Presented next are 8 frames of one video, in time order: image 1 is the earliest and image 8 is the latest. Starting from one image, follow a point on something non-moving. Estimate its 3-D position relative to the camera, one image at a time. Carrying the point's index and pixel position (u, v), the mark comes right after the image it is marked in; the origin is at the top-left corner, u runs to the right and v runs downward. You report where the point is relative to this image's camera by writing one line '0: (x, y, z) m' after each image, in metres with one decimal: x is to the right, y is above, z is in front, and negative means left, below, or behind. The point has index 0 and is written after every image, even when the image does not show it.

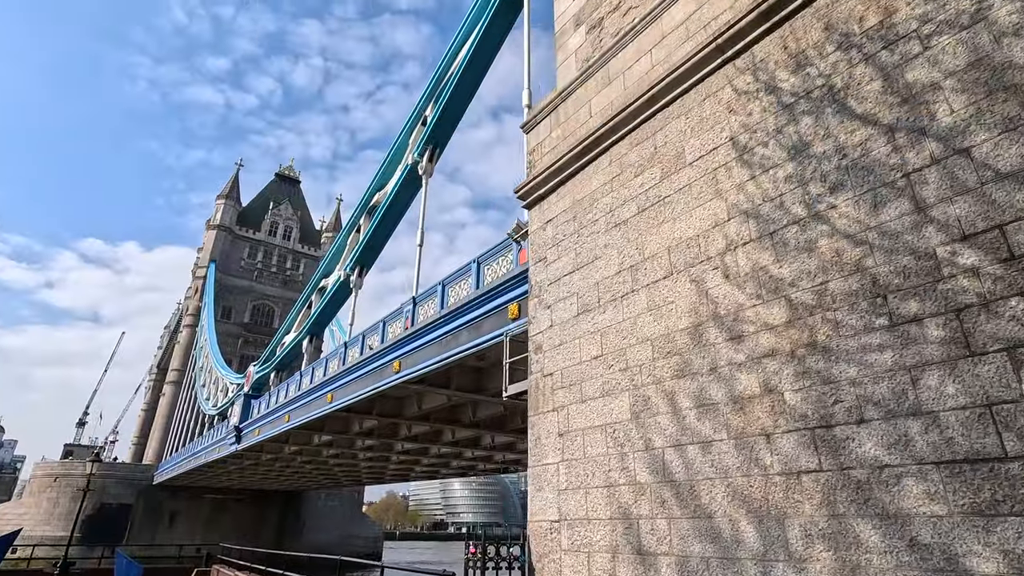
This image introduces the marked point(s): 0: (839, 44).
0: (+1.9, +1.4, +3.1) m
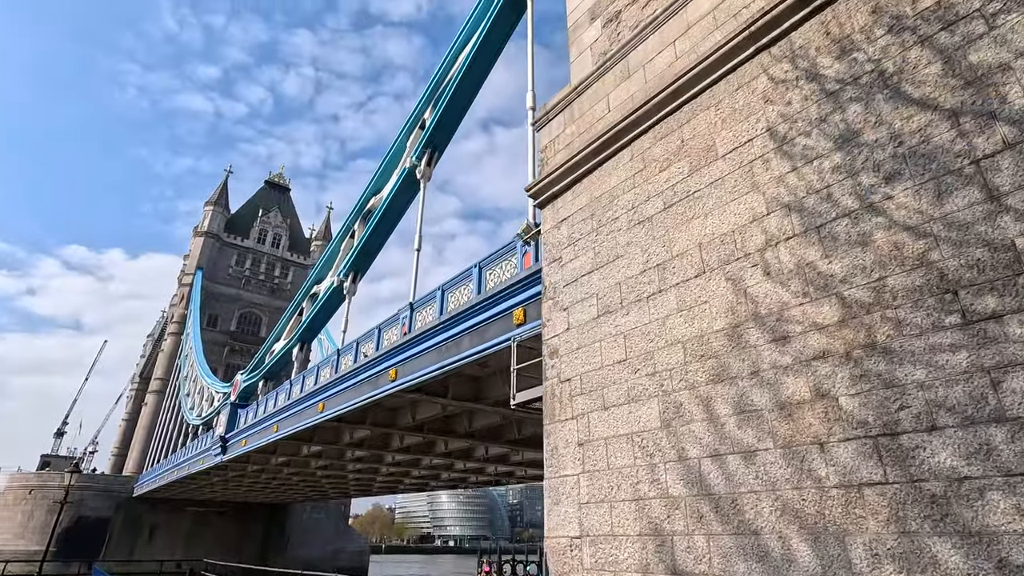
0: (+2.1, +1.4, +2.9) m
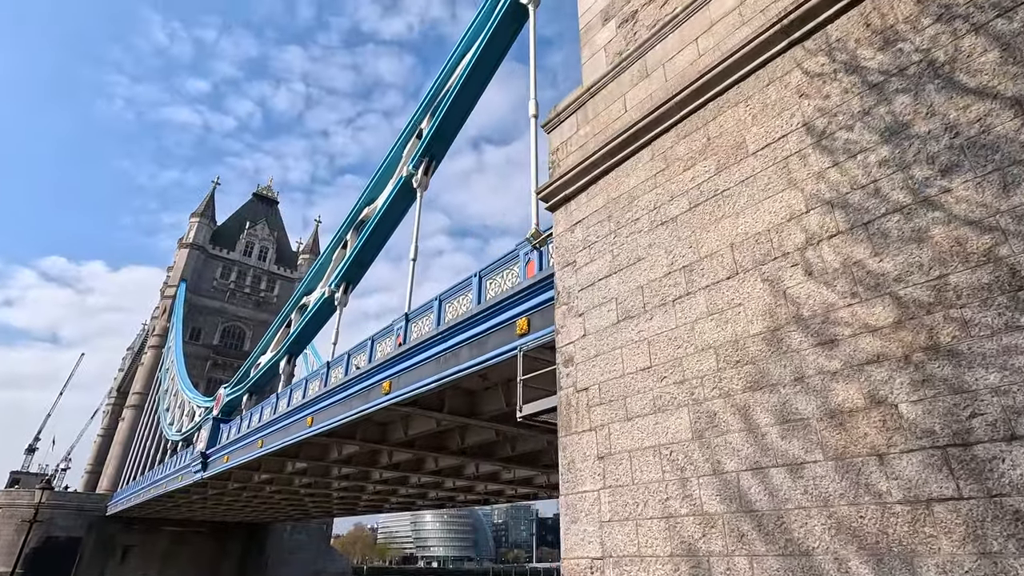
0: (+2.2, +1.4, +2.8) m
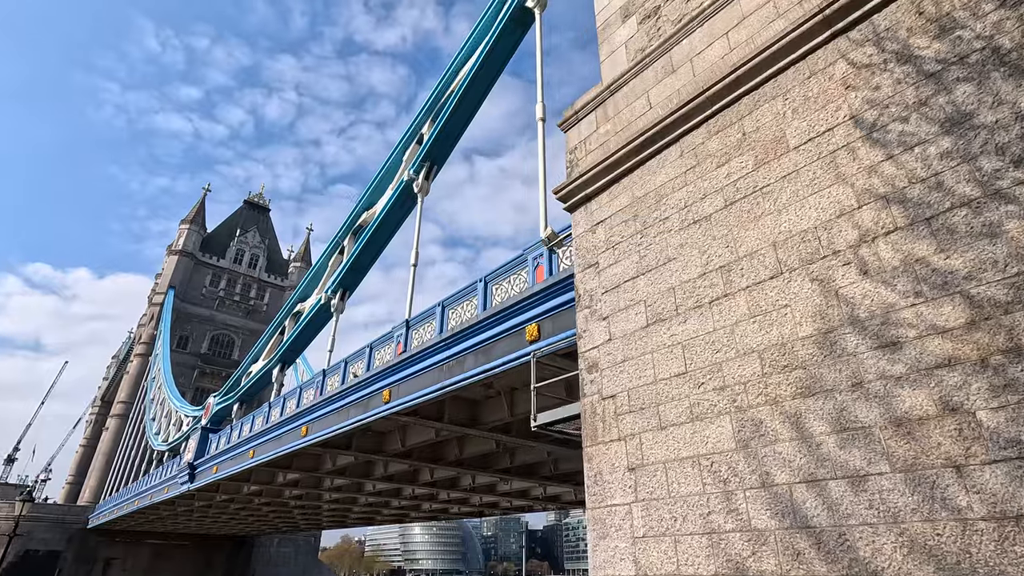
0: (+2.4, +1.4, +2.7) m
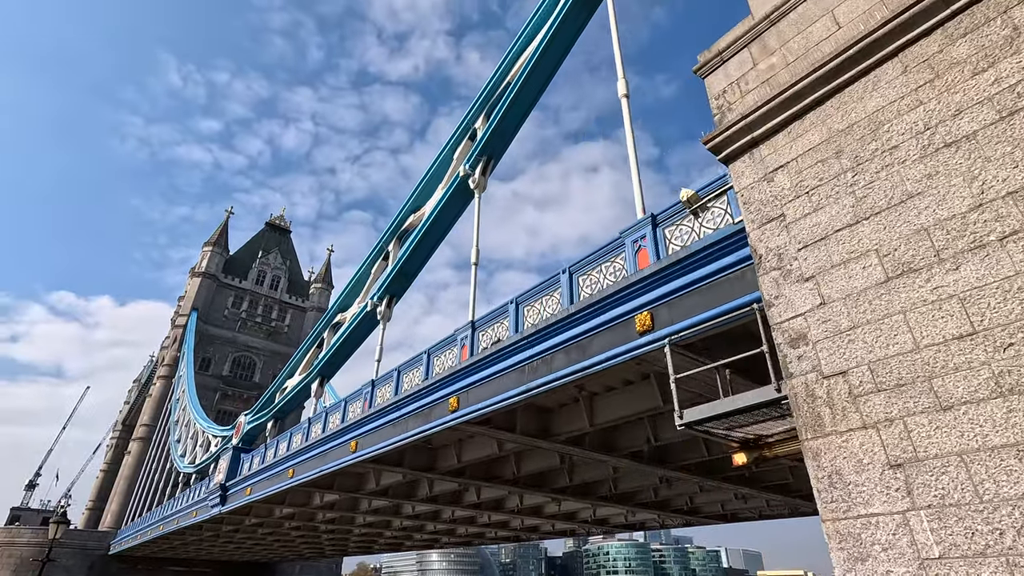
0: (+3.5, +1.8, +1.8) m
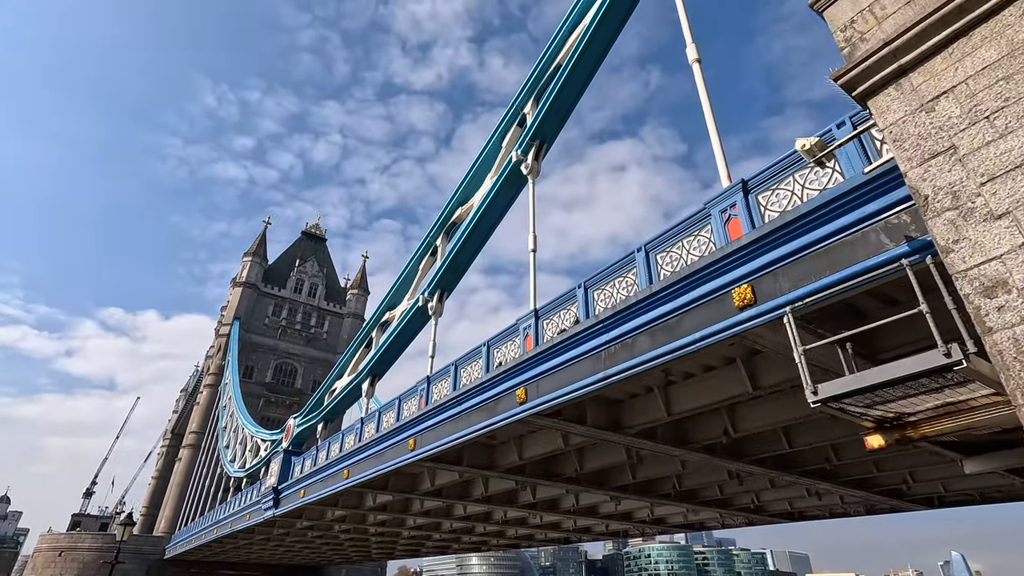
0: (+4.0, +2.2, +1.2) m
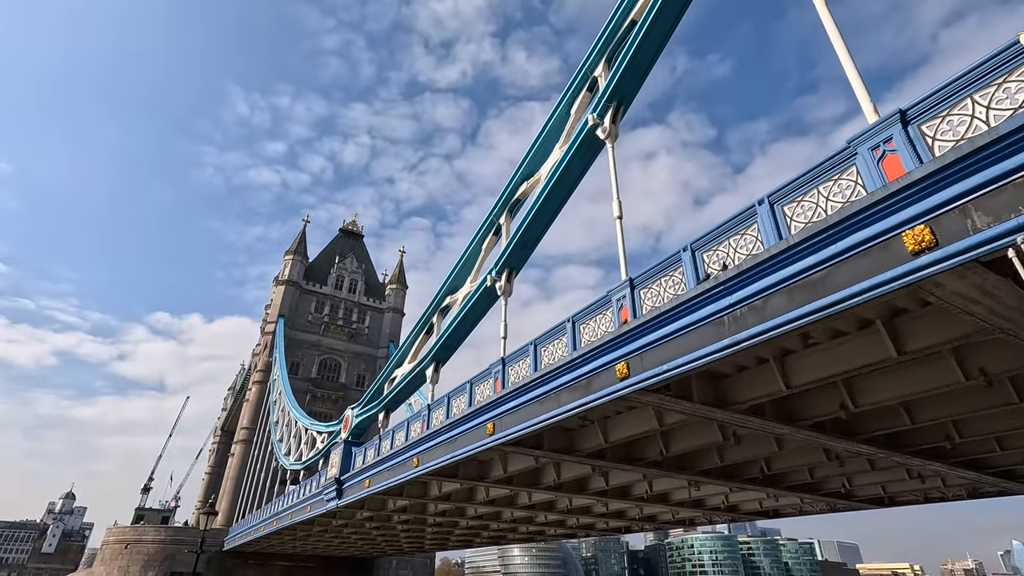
0: (+4.9, +2.7, +0.4) m
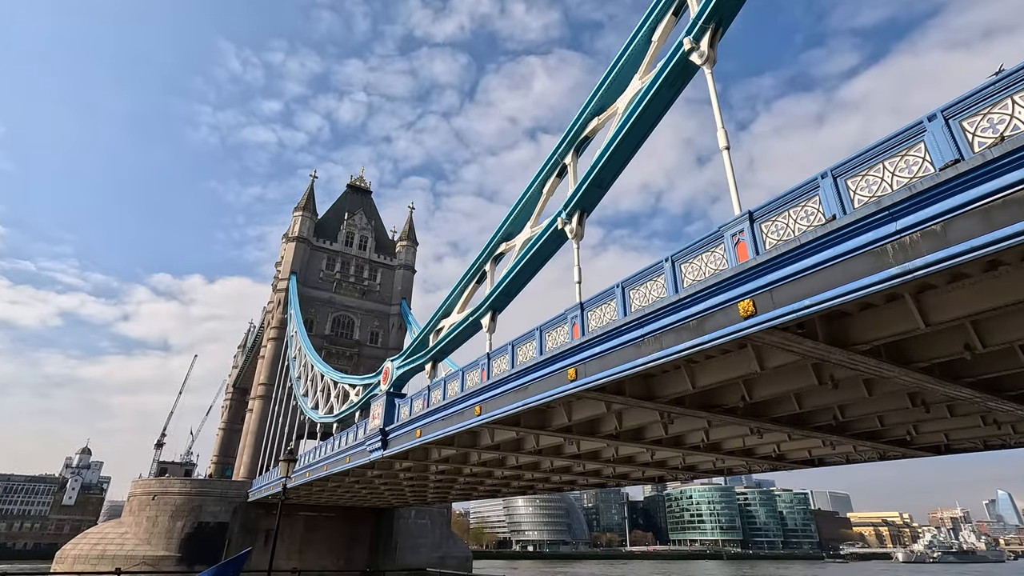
0: (+6.4, +3.0, -0.4) m
